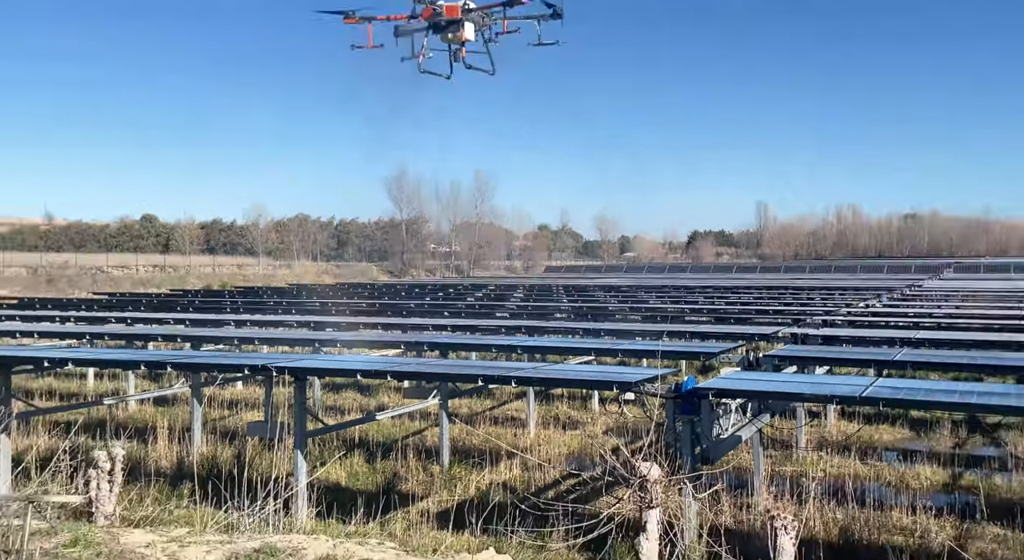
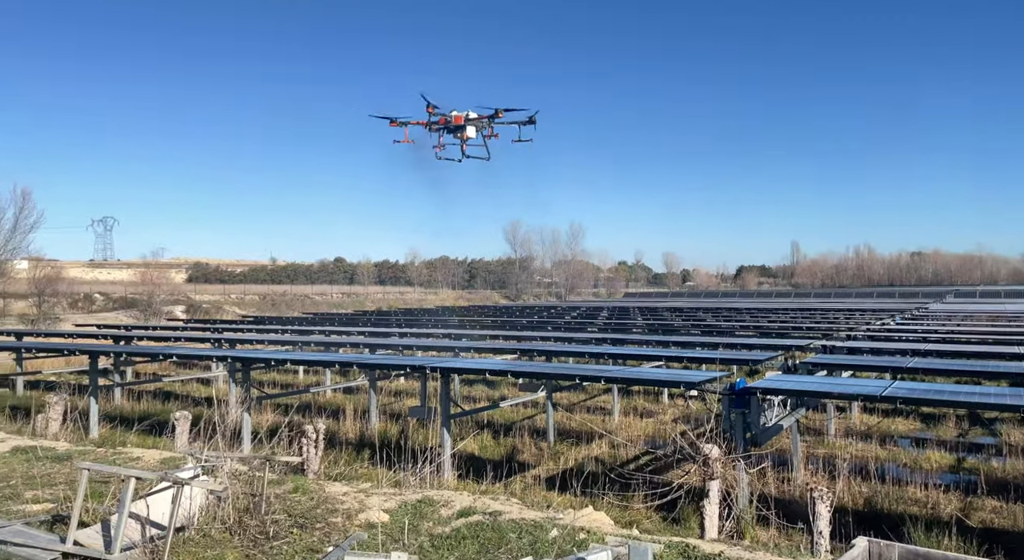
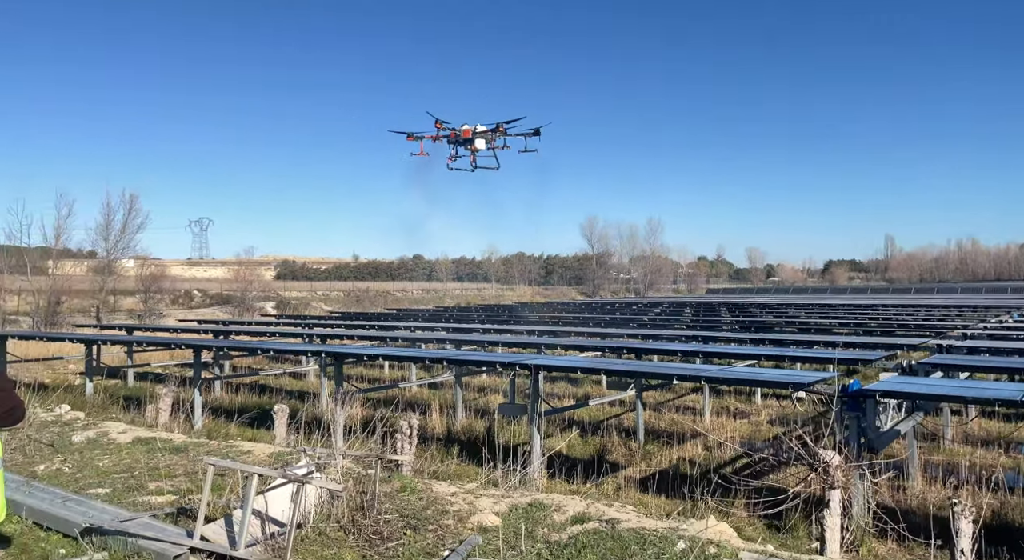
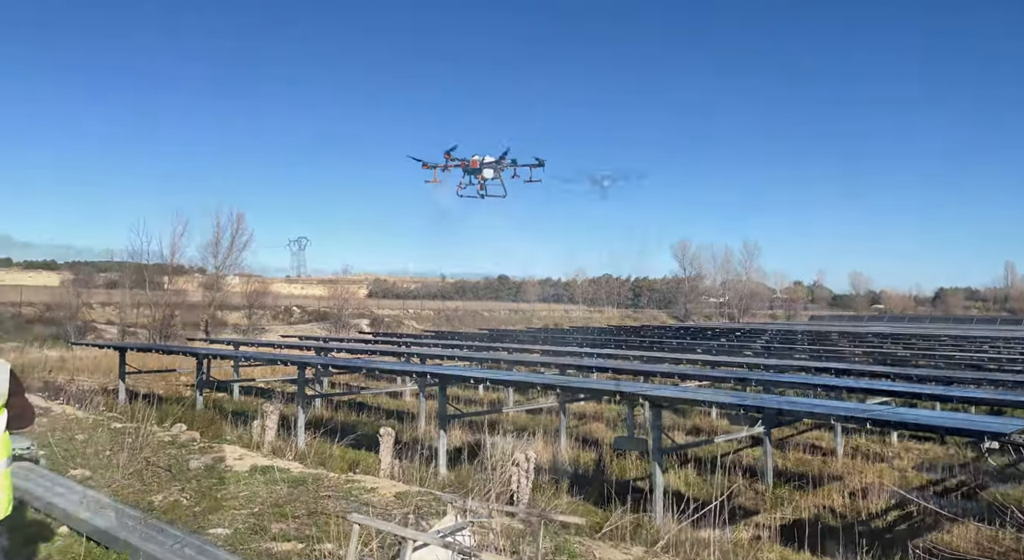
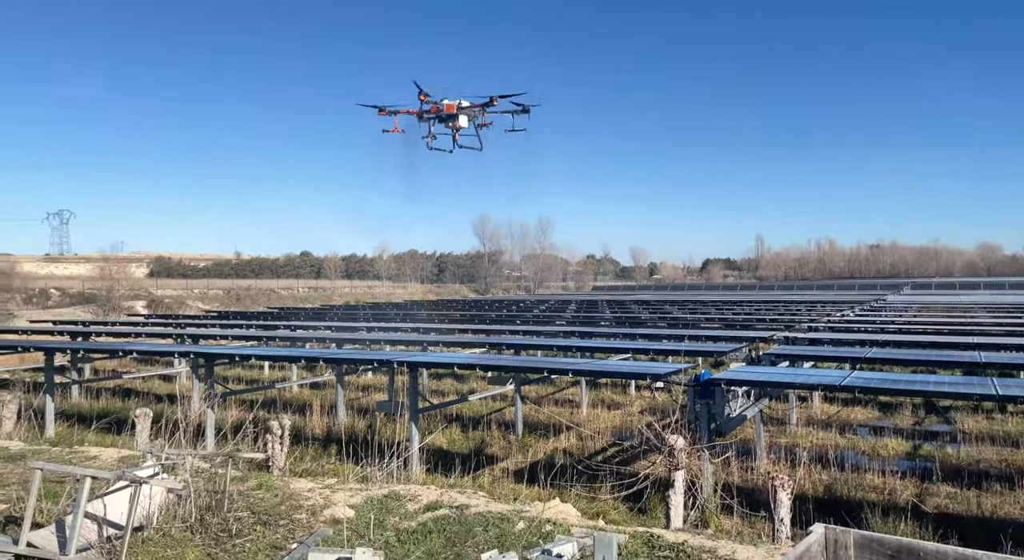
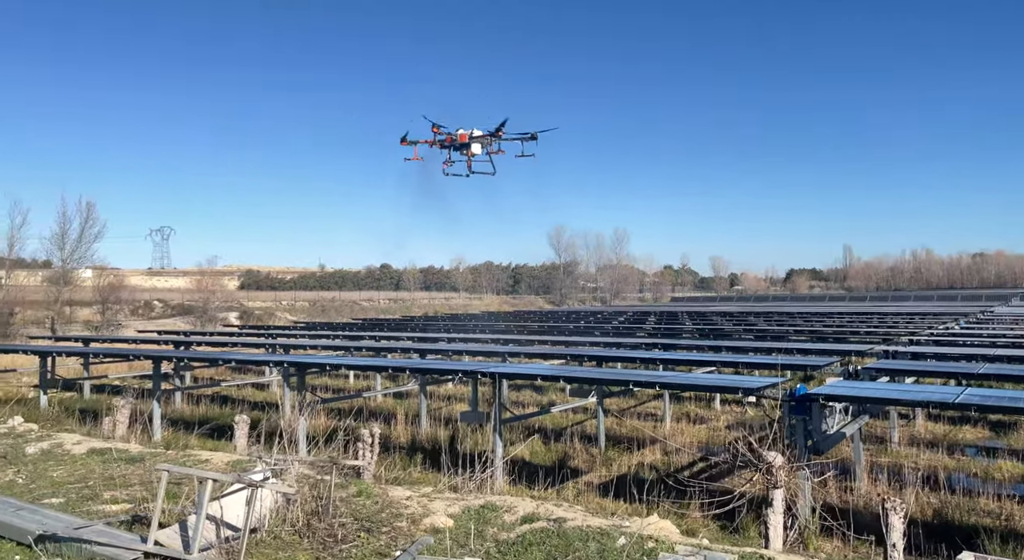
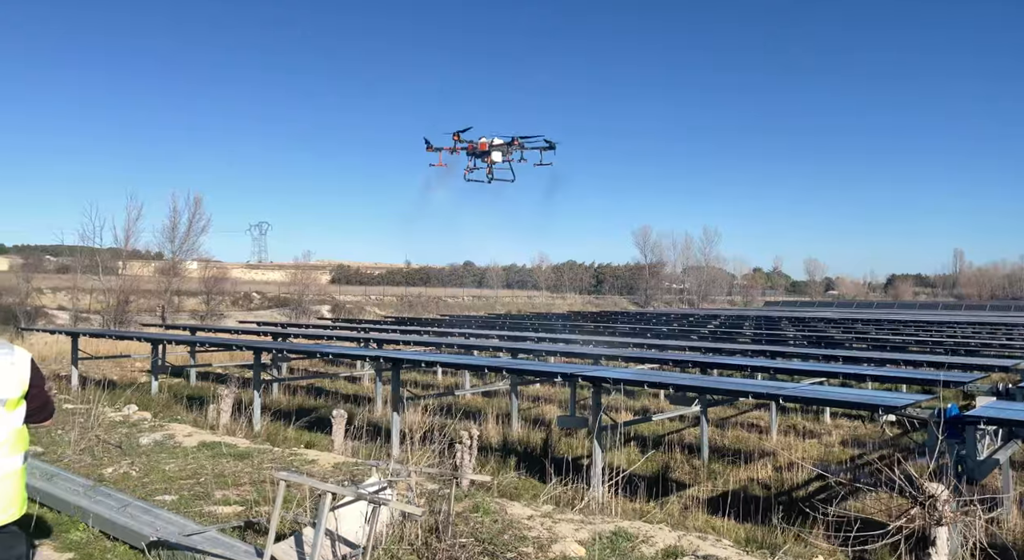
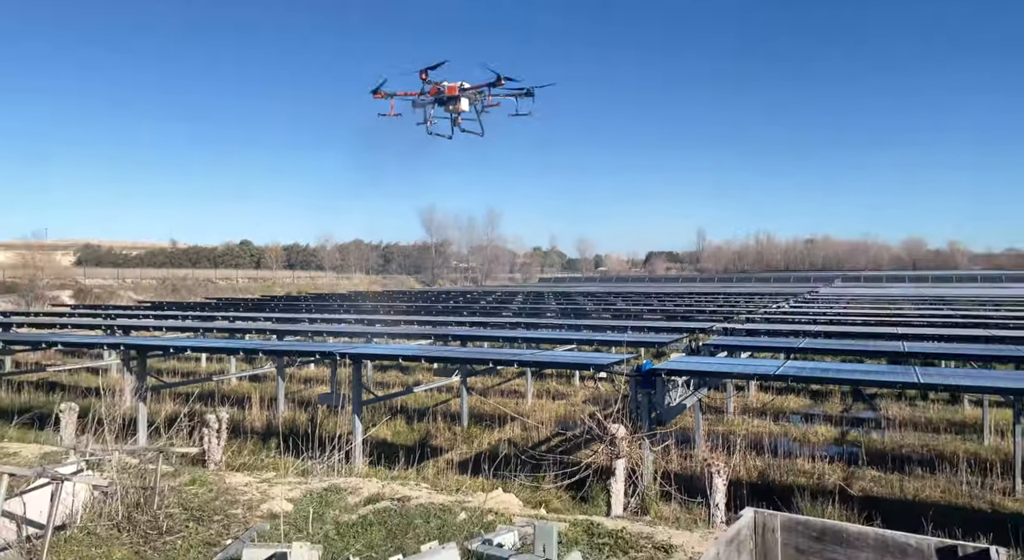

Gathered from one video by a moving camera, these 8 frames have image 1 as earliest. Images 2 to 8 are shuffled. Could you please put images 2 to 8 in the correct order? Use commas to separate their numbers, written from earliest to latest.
8, 5, 2, 6, 3, 7, 4
